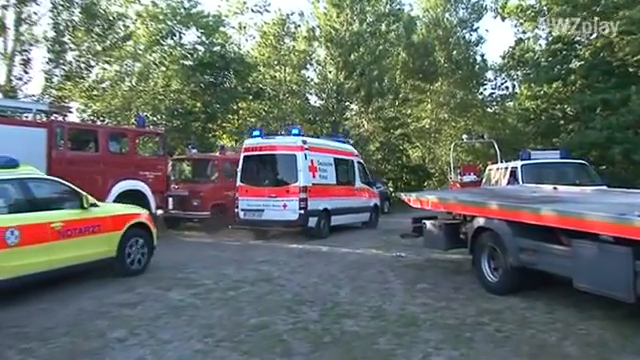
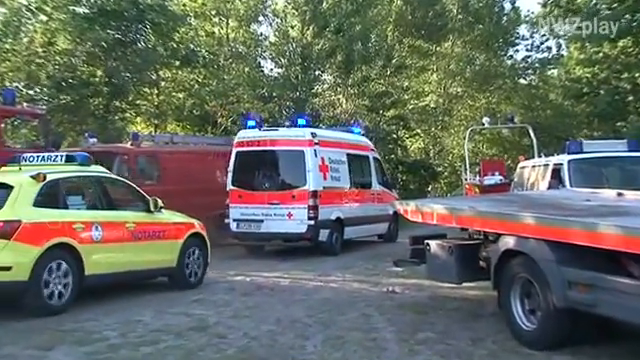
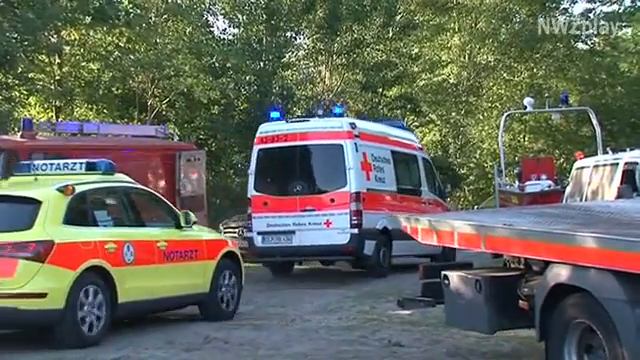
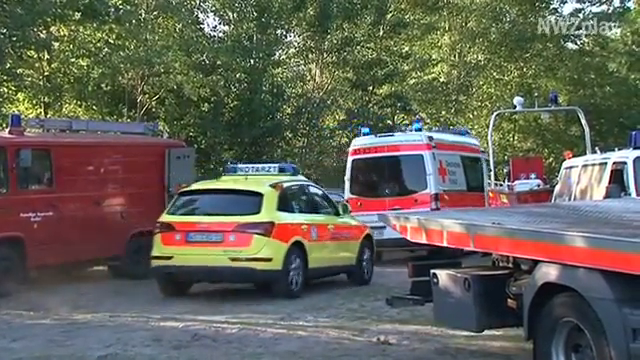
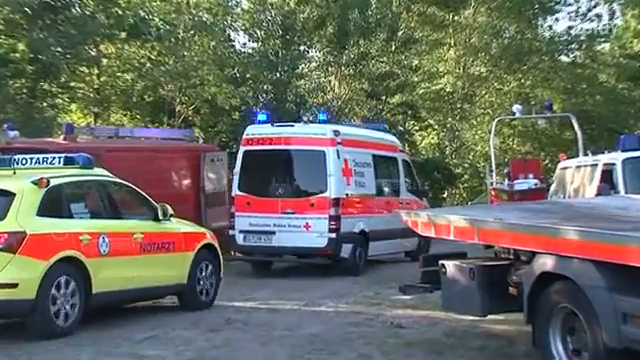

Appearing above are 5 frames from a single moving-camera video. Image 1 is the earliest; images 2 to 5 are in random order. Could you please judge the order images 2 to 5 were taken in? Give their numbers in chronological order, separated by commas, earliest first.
2, 5, 3, 4
